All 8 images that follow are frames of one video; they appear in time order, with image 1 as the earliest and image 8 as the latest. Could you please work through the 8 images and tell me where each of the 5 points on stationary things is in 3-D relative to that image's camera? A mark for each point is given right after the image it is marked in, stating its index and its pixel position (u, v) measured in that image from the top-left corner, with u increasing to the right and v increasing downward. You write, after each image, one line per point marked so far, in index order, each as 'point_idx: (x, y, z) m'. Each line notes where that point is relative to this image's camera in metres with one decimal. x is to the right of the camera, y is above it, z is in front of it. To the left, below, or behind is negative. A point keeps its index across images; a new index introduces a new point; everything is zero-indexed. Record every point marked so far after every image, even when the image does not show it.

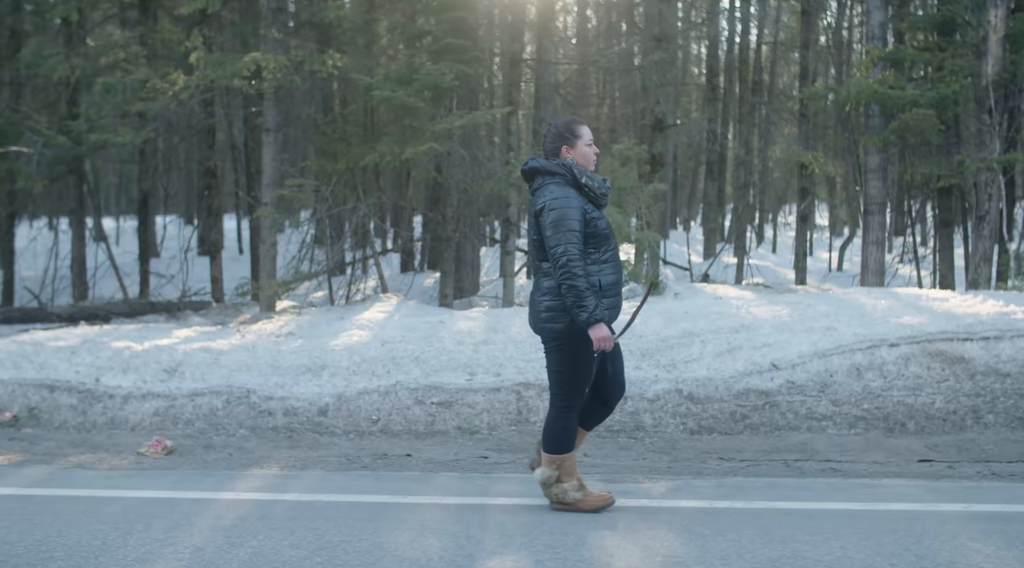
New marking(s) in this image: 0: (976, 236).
0: (+6.2, +0.6, +12.4) m
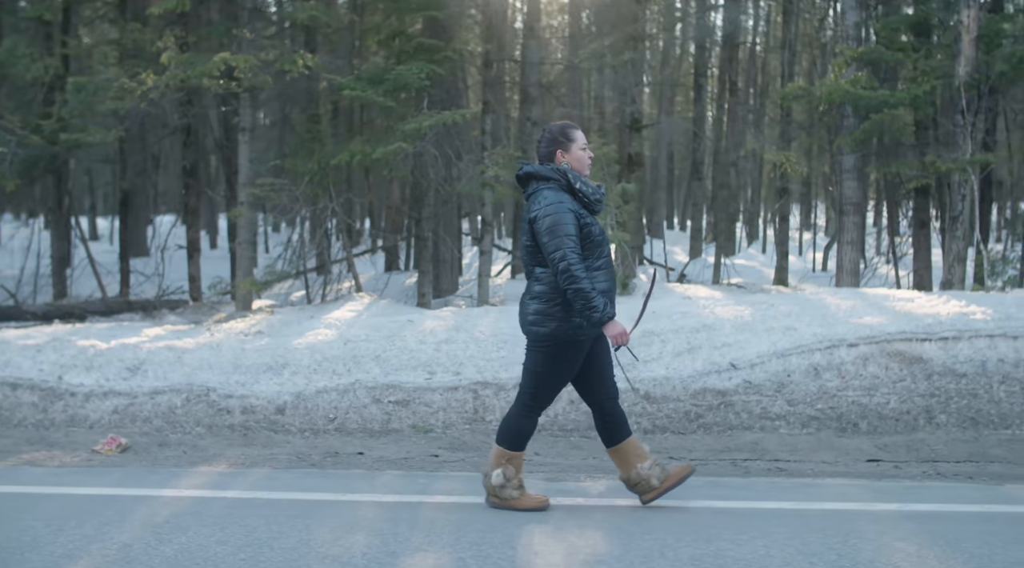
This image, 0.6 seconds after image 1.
0: (+5.8, +0.6, +12.4) m
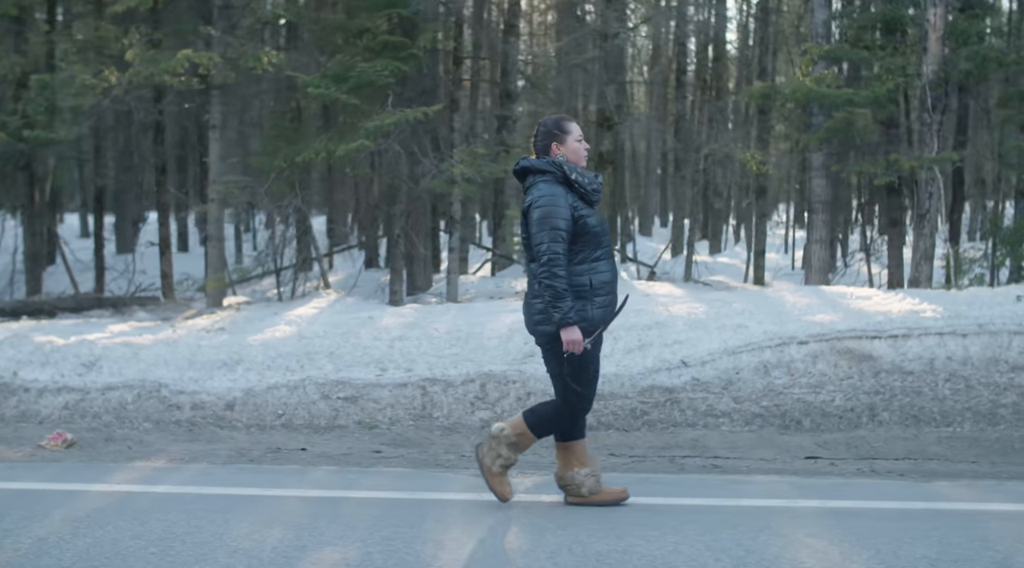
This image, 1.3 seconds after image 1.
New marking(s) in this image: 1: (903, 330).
0: (+5.4, +0.7, +12.4) m
1: (+3.6, -0.4, +8.6) m
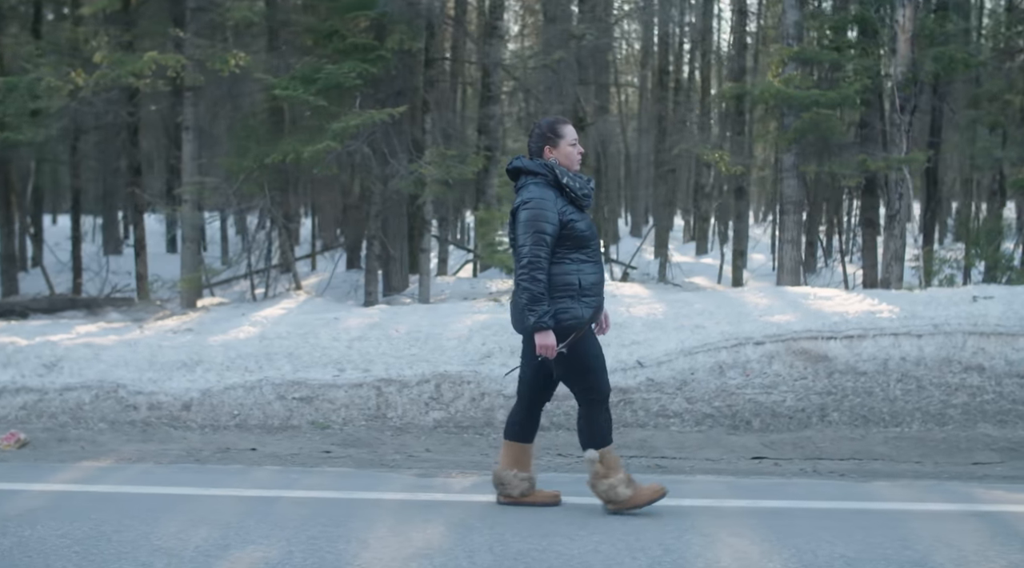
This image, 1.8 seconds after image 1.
0: (+5.0, +0.7, +12.4) m
1: (+3.2, -0.4, +8.6) m
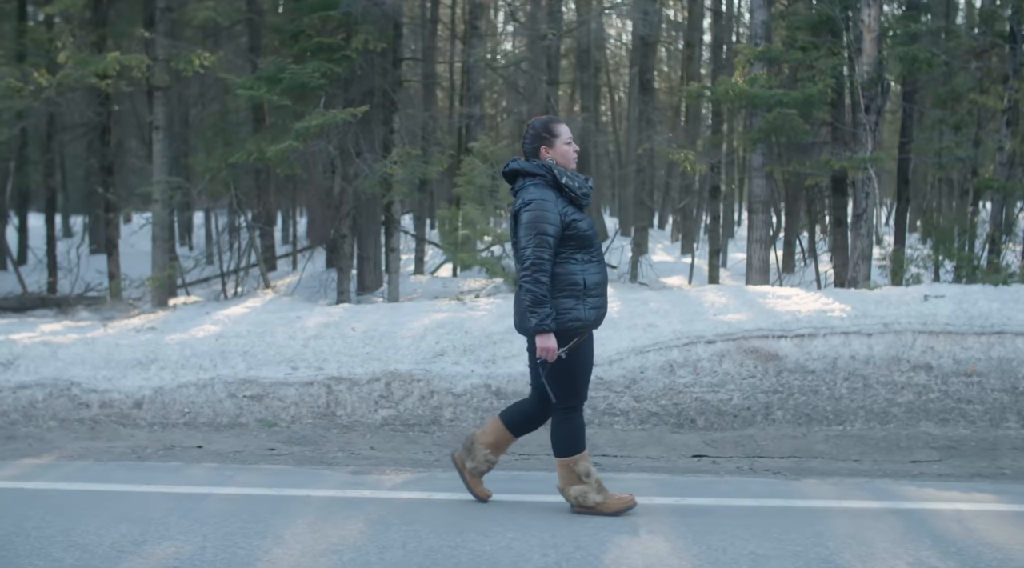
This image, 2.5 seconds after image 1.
0: (+4.6, +0.7, +12.4) m
1: (+2.8, -0.4, +8.7) m
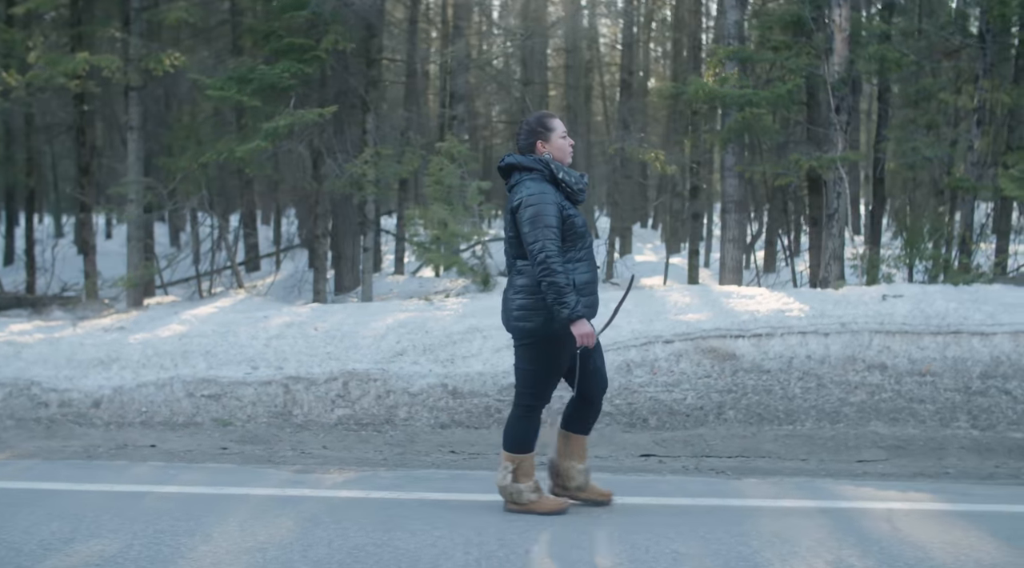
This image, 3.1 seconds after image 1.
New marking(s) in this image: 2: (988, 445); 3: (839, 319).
0: (+4.2, +0.7, +12.4) m
1: (+2.4, -0.4, +8.7) m
2: (+3.6, -1.2, +7.0) m
3: (+3.1, -0.3, +8.7) m
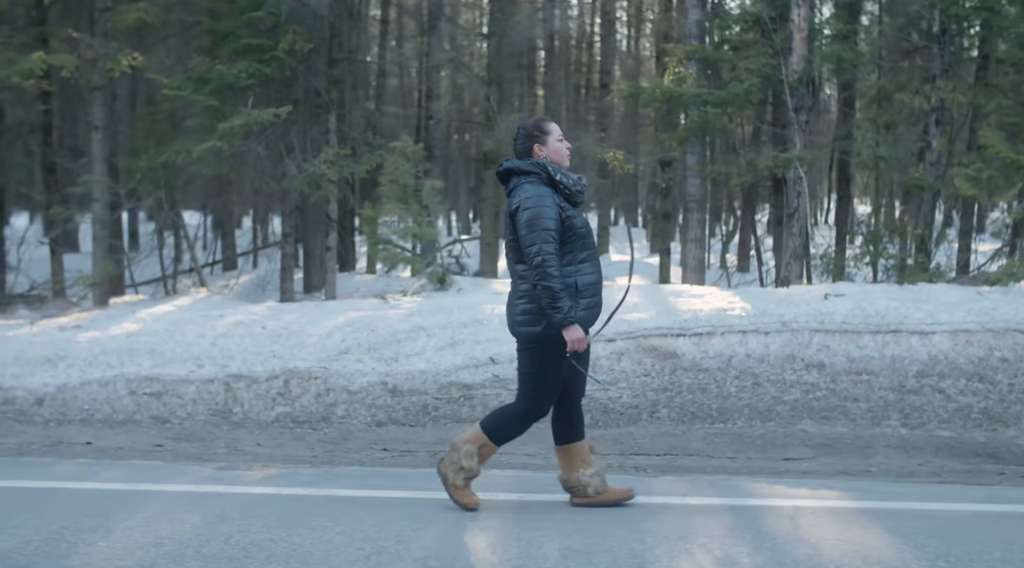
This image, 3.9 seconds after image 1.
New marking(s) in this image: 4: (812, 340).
0: (+3.7, +0.7, +12.5) m
1: (+1.8, -0.4, +8.7) m
2: (+3.1, -1.2, +7.0) m
3: (+2.5, -0.3, +8.8) m
4: (+2.7, -0.5, +8.4) m
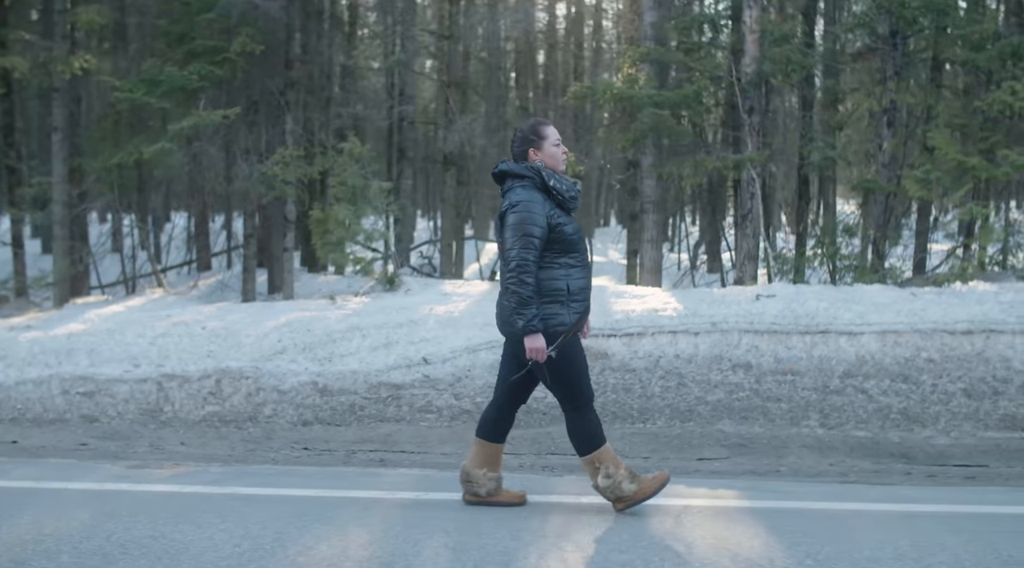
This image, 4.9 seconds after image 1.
0: (+3.1, +0.7, +12.5) m
1: (+1.2, -0.4, +8.7) m
2: (+2.4, -1.2, +7.1) m
3: (+1.9, -0.3, +8.8) m
4: (+2.1, -0.5, +8.5) m
